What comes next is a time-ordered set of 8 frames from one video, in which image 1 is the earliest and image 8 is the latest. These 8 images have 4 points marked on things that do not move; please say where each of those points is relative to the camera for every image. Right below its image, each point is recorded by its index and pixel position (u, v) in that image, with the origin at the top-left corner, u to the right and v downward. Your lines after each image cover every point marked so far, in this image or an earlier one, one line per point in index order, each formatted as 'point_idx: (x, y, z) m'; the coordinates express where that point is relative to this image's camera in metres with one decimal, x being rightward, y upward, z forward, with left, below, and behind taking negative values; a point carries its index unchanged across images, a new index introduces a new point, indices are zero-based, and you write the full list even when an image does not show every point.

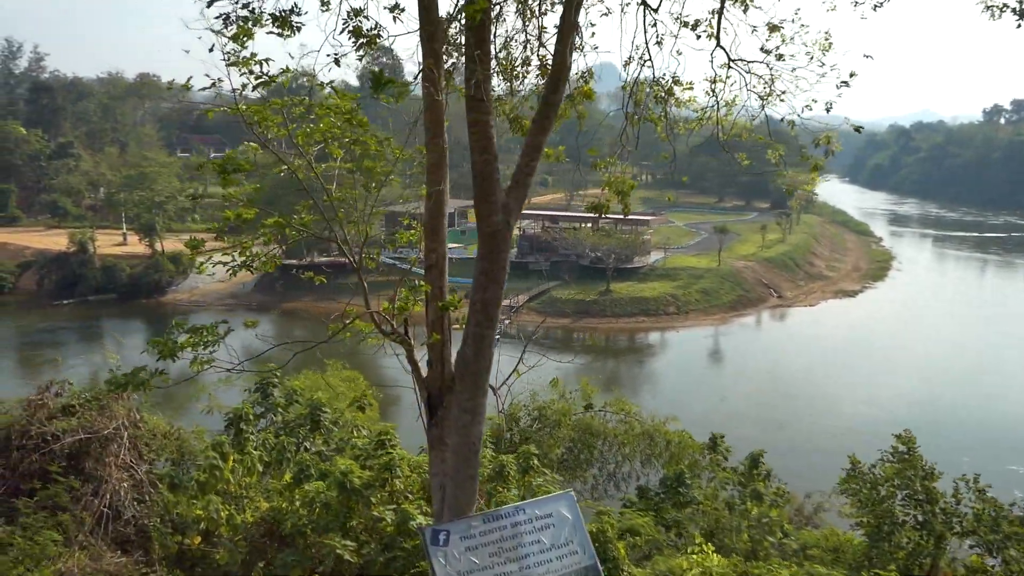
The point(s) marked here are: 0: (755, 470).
0: (+1.7, -1.2, +5.0) m
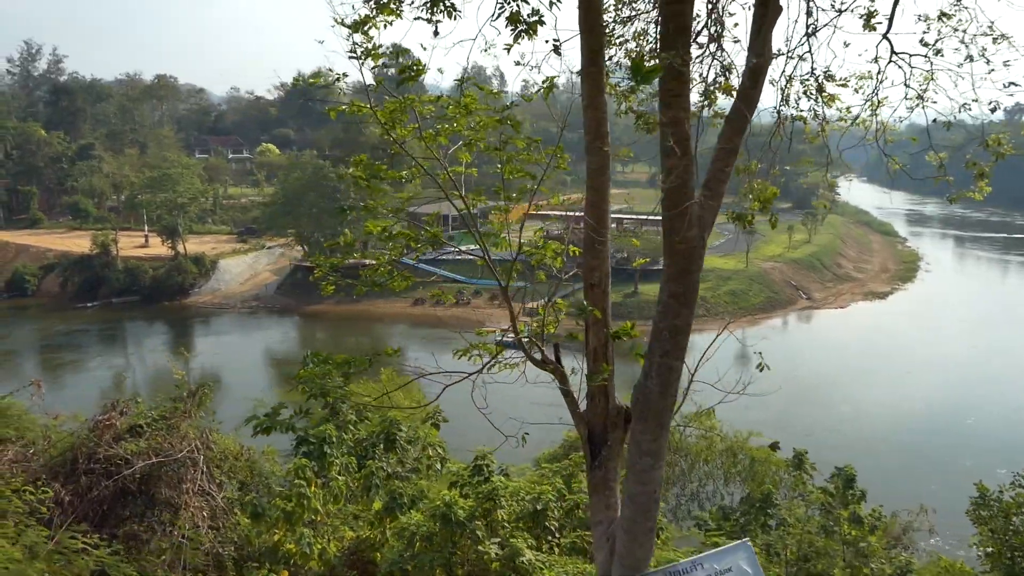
0: (+2.1, -1.3, +4.7) m
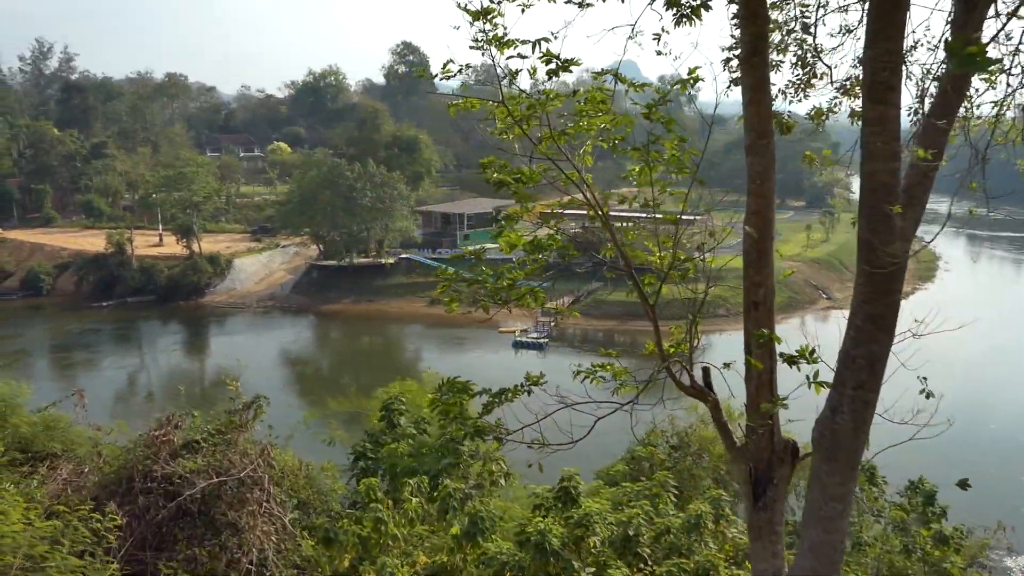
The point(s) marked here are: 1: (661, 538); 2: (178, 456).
0: (+2.5, -1.3, +4.5) m
1: (+0.6, -1.0, +3.0) m
2: (-1.6, -0.8, +3.6) m
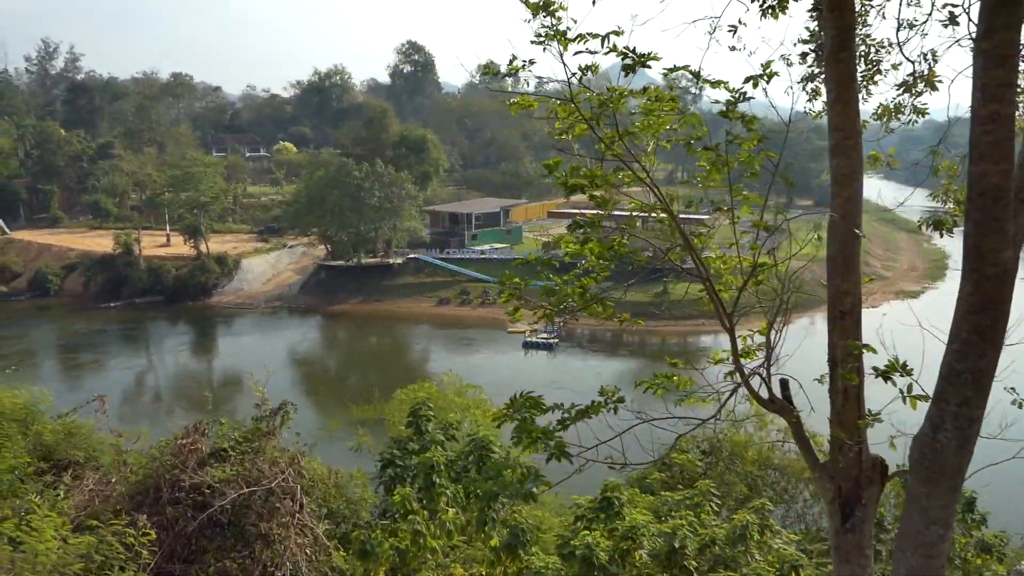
0: (+2.7, -1.3, +4.4) m
1: (+0.8, -1.0, +2.9) m
2: (-1.4, -0.8, +3.5) m
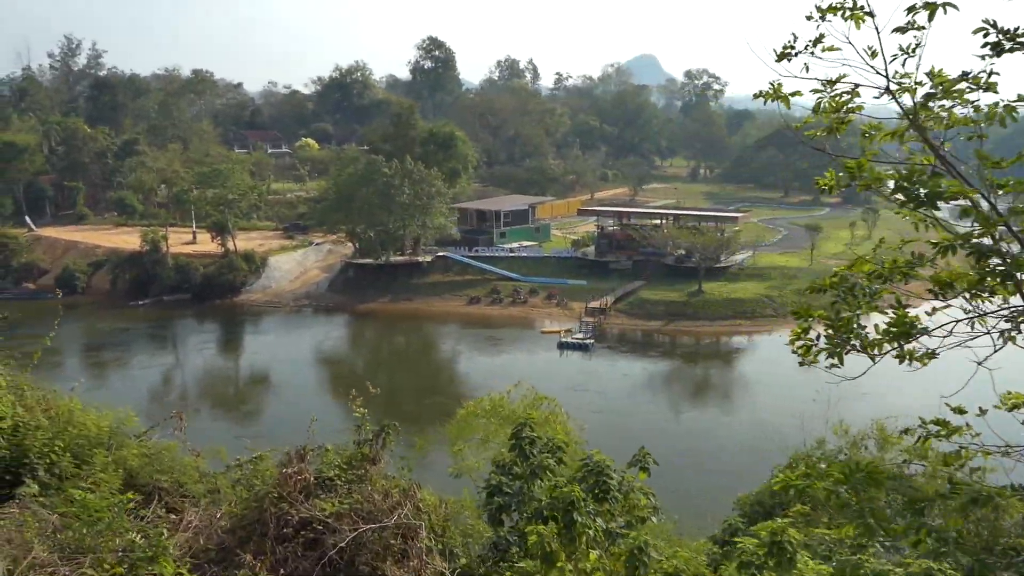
0: (+3.2, -1.4, +4.0) m
1: (+1.3, -1.1, +2.6) m
2: (-0.9, -0.9, +3.2) m
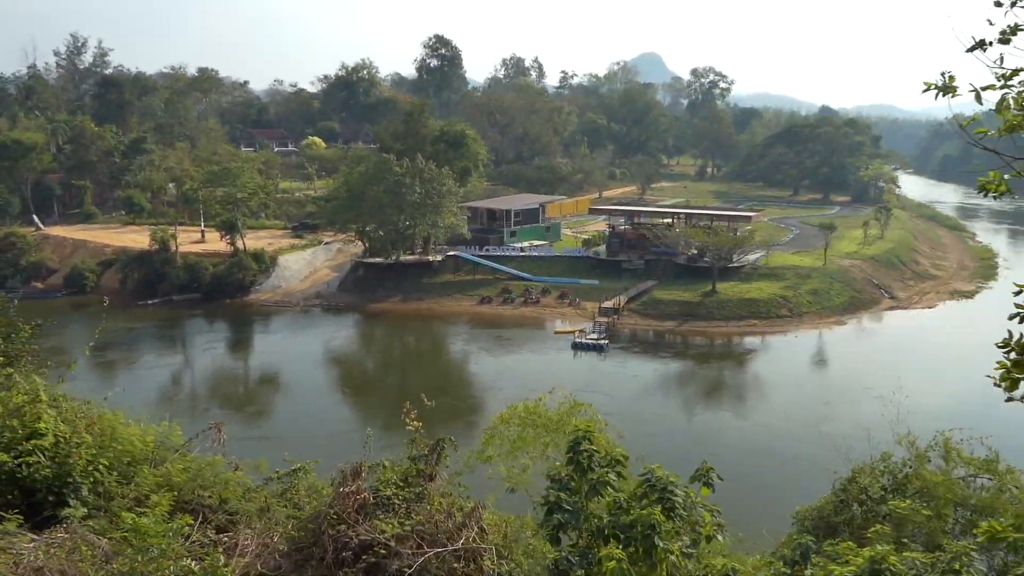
0: (+3.5, -1.4, +3.8) m
1: (+1.6, -1.1, +2.4) m
2: (-0.6, -0.9, +3.0) m
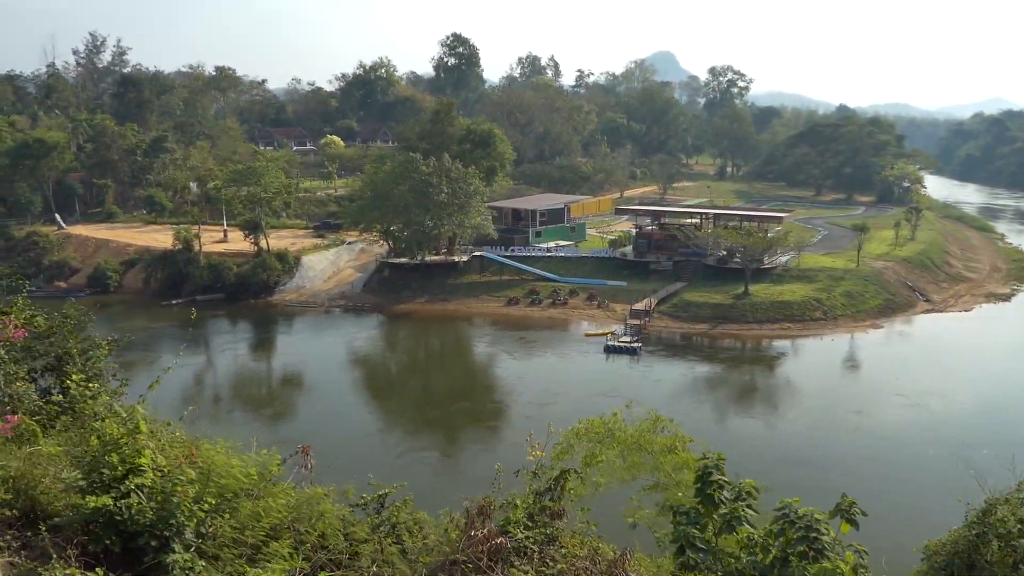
0: (+4.0, -1.5, +3.5) m
1: (+2.0, -1.2, +2.1) m
2: (-0.1, -0.9, +2.7) m
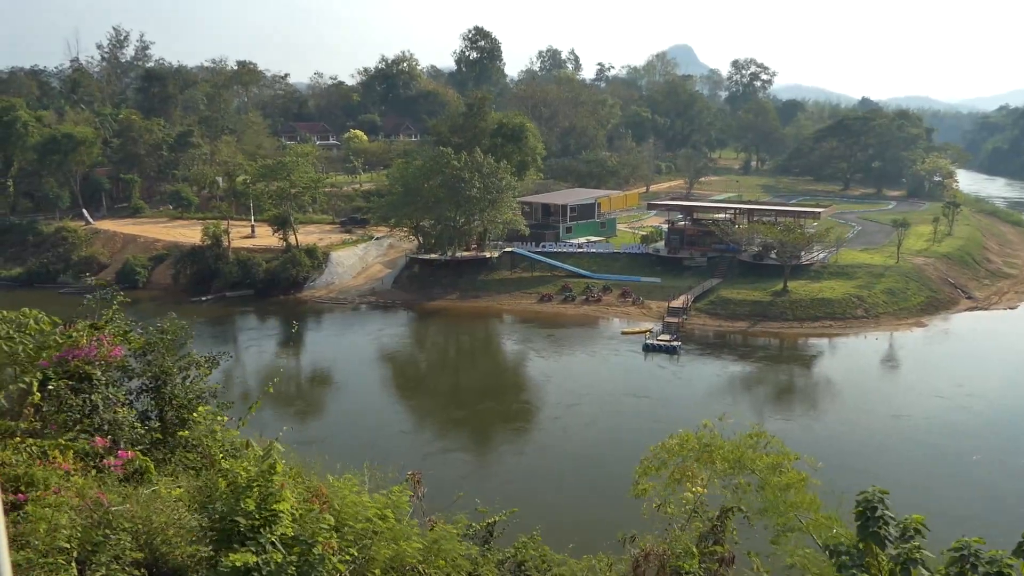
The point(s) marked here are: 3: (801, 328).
0: (+4.5, -1.5, +3.1) m
1: (+2.6, -1.2, +1.7) m
2: (+0.4, -1.0, +2.4) m
3: (+7.3, -1.0, +19.0) m
